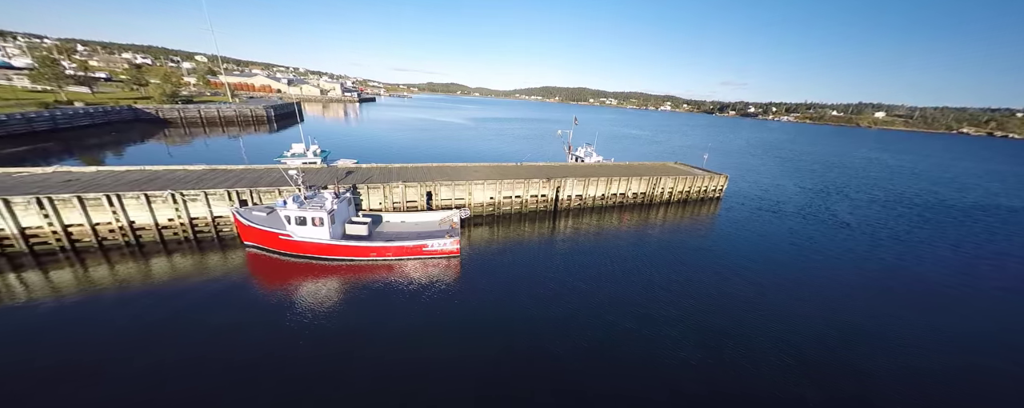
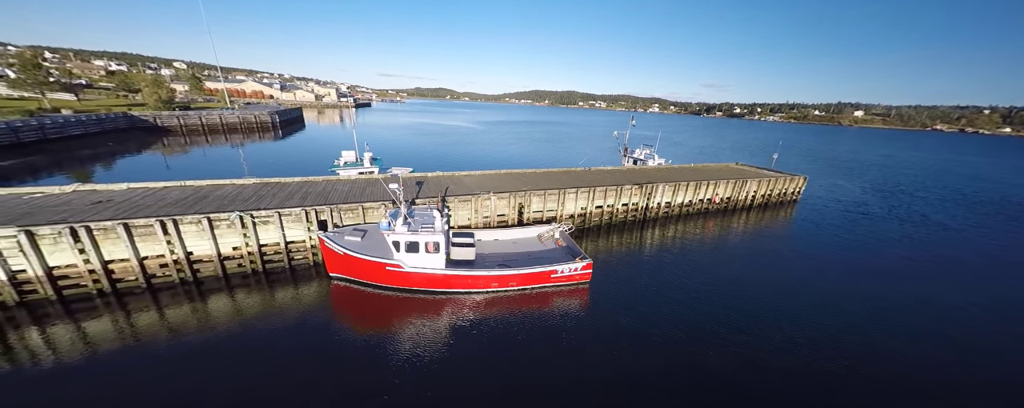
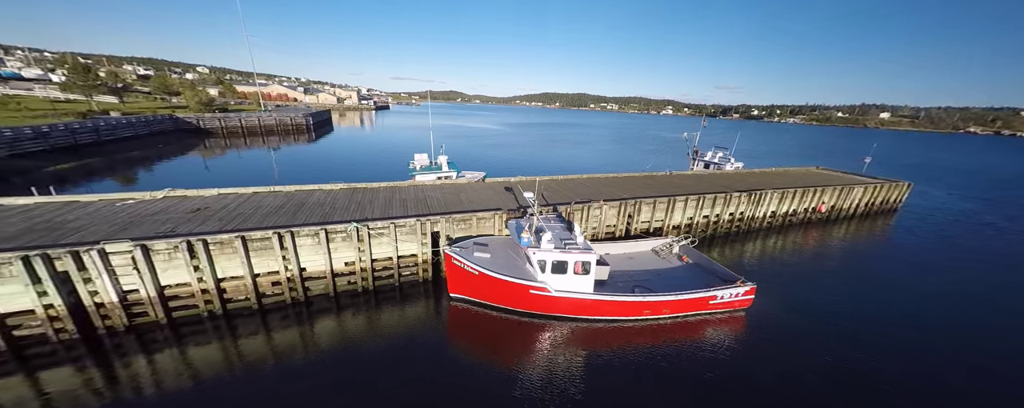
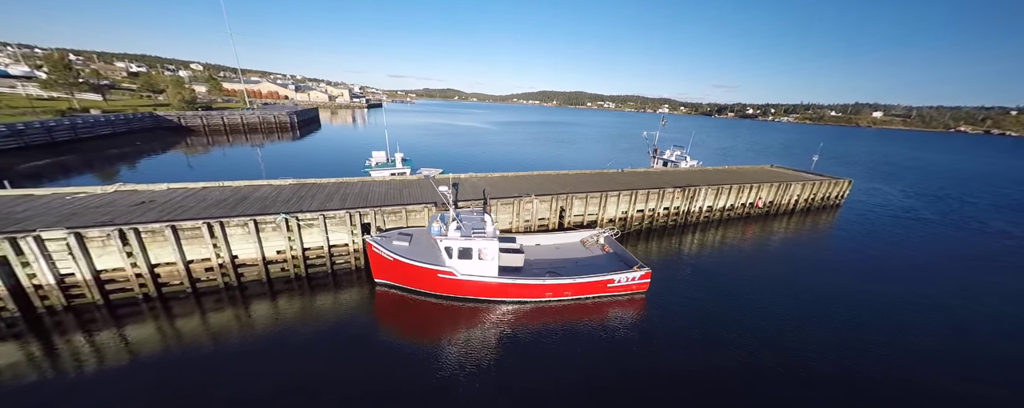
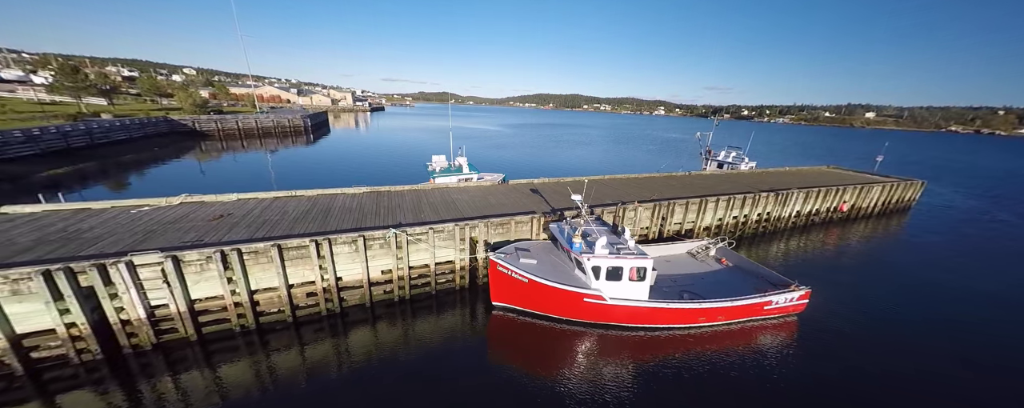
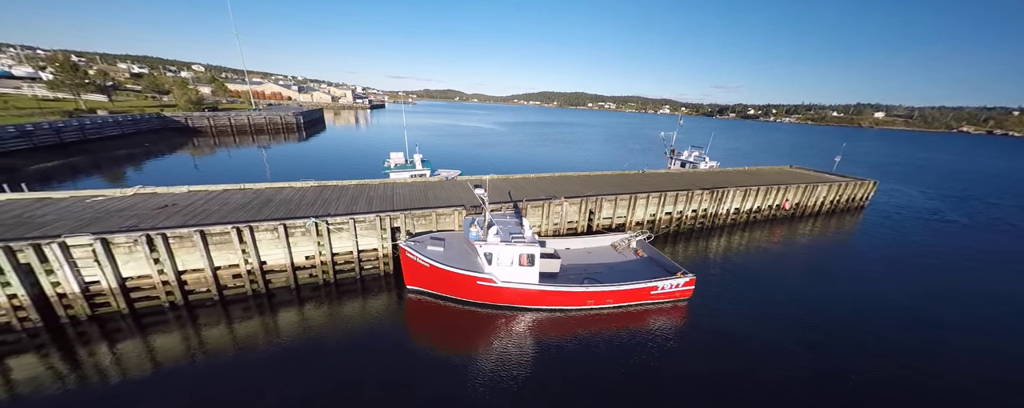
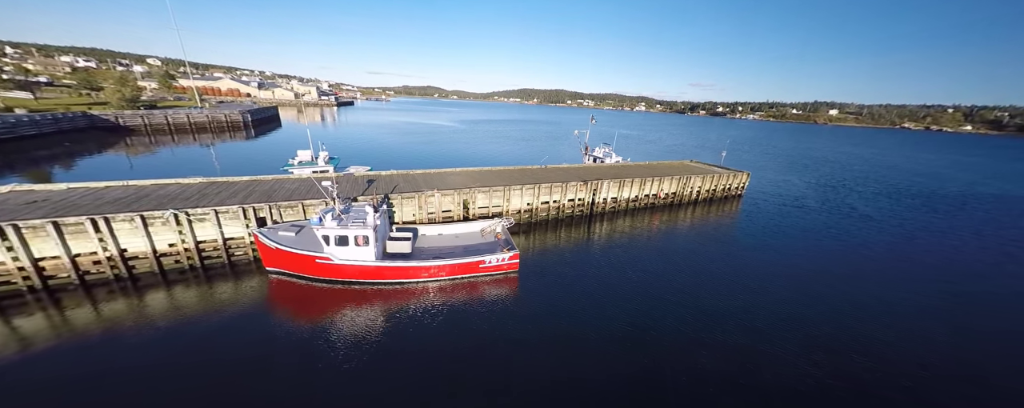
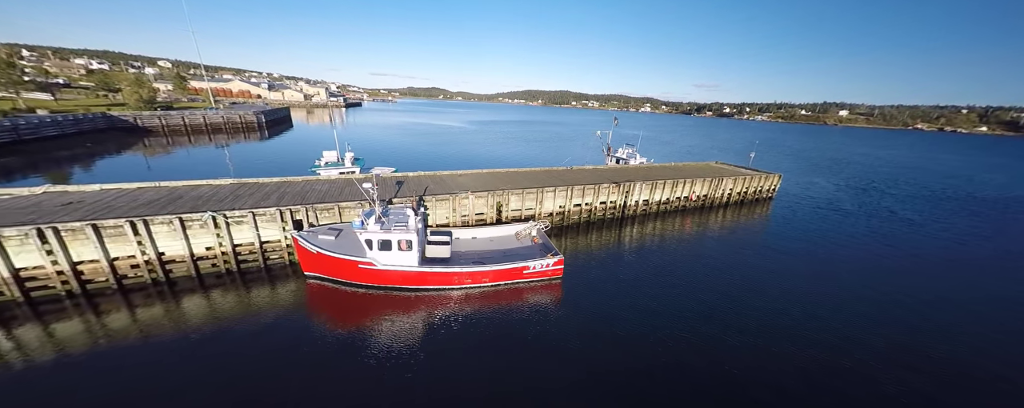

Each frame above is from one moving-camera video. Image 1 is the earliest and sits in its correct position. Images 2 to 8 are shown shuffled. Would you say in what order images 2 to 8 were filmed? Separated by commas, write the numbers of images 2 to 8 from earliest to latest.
7, 8, 2, 4, 6, 3, 5
